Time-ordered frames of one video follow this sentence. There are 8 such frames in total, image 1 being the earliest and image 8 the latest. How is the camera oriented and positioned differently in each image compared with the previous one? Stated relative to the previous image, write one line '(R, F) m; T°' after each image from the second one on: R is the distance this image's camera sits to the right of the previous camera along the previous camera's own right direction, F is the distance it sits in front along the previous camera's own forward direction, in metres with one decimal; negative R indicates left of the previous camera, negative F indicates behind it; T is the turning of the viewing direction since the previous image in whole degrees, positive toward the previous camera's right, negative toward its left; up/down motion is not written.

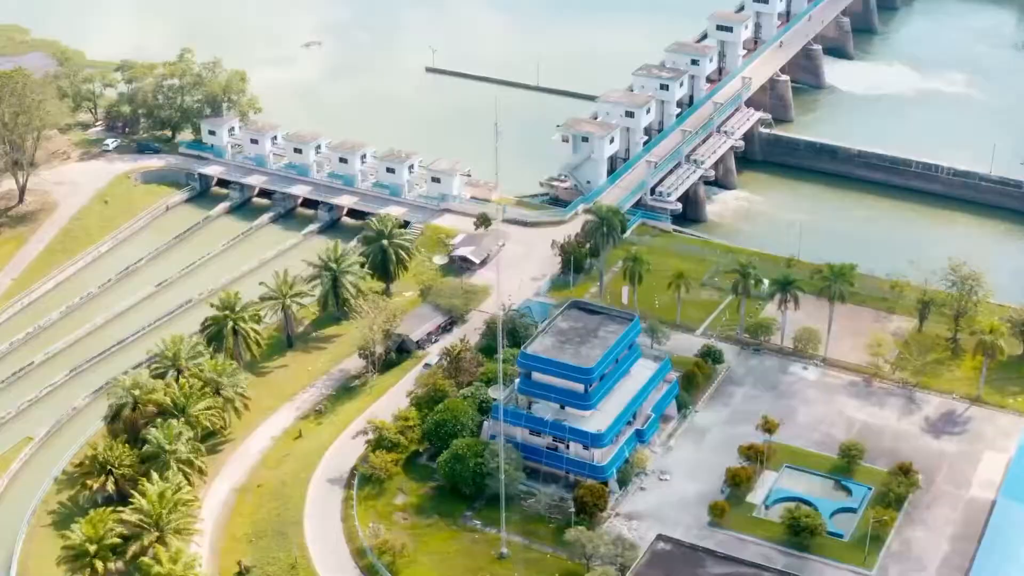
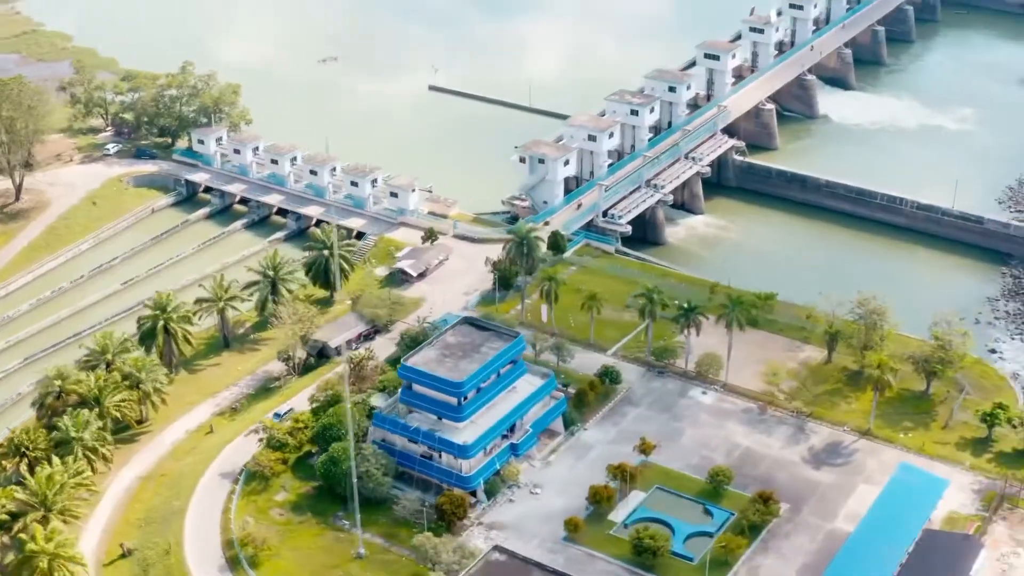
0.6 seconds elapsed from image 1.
(+9.3, -1.5) m; -5°
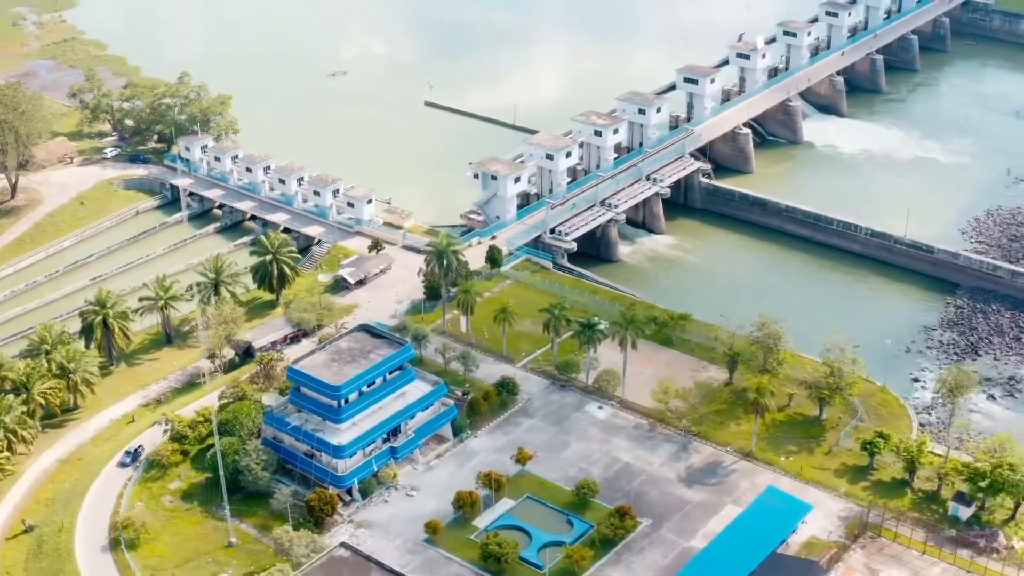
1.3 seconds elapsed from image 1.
(+9.3, -1.5) m; -5°
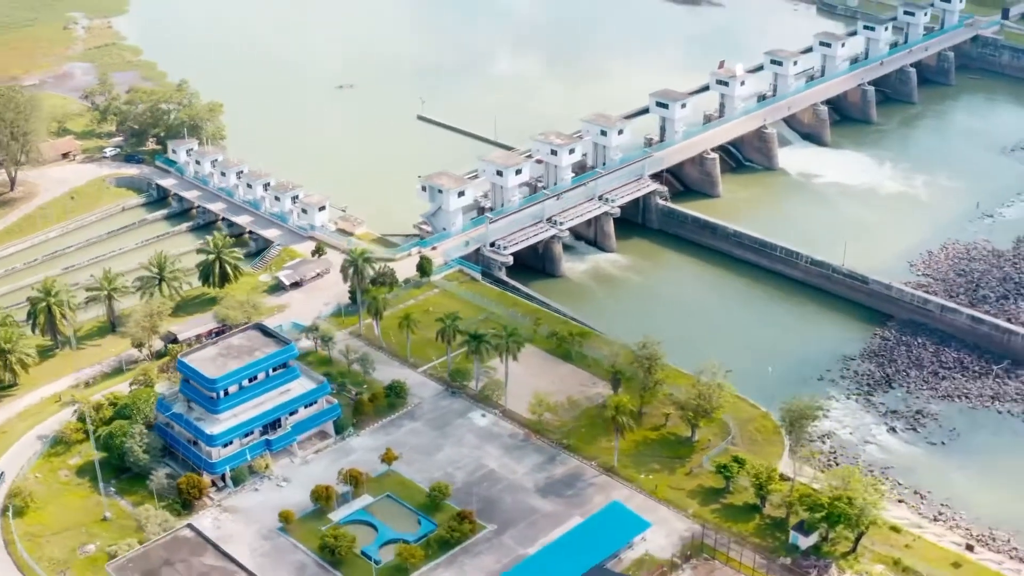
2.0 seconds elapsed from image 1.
(+10.7, -1.7) m; -5°
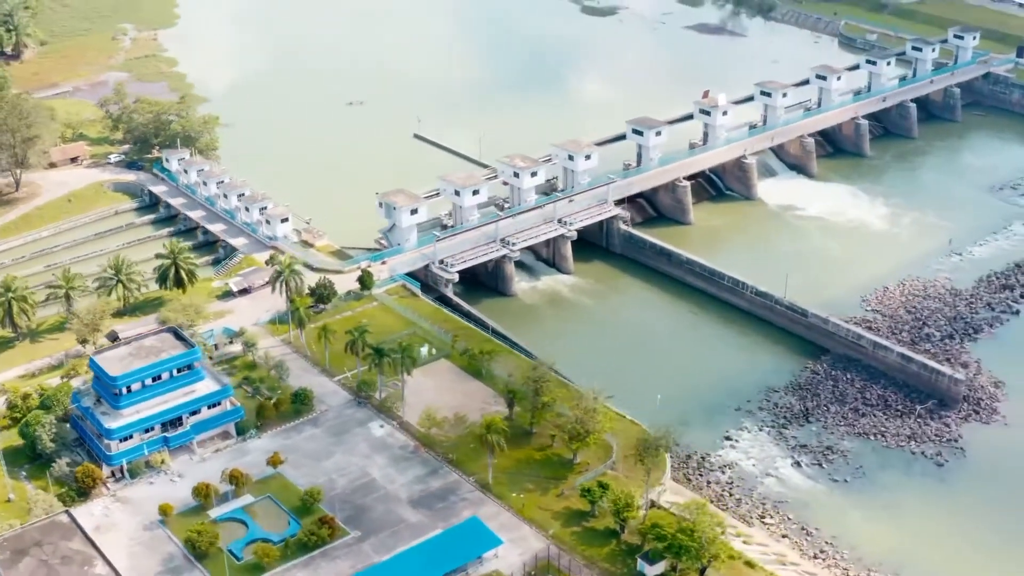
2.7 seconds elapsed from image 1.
(+10.4, -1.1) m; -5°
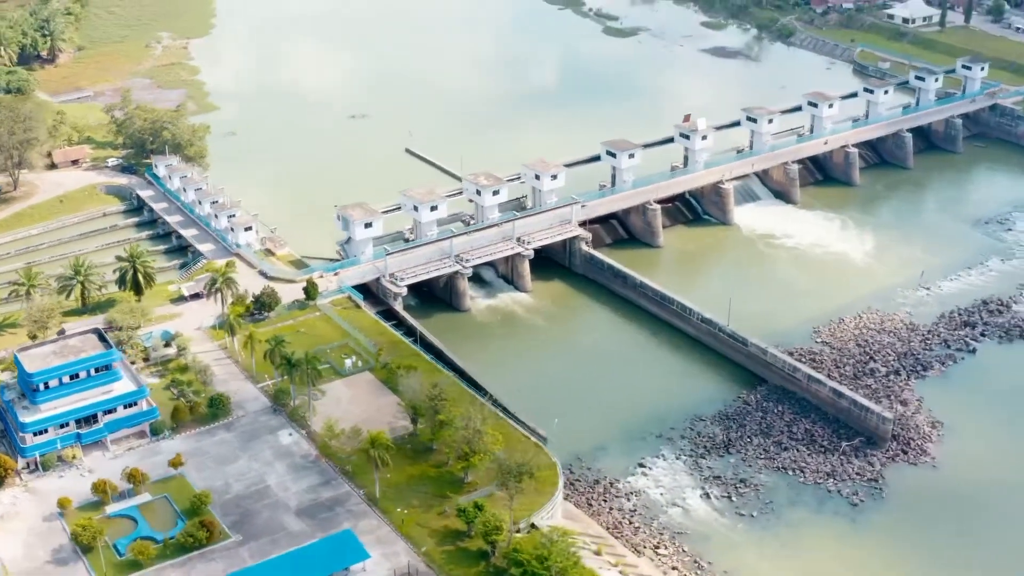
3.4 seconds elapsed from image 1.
(+9.2, -0.2) m; -4°
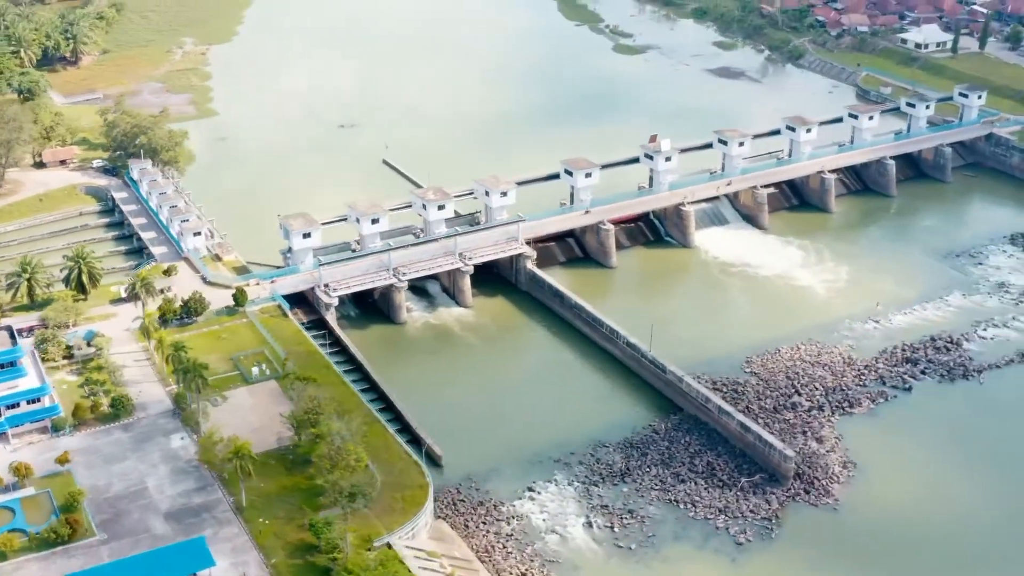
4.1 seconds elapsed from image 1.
(+10.3, +0.6) m; -4°
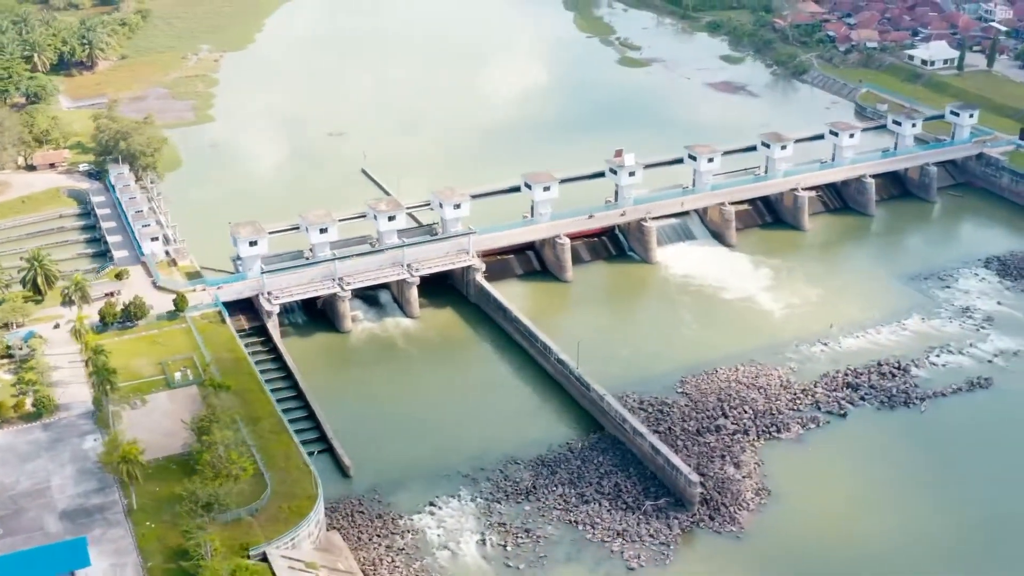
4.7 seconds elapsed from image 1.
(+9.1, +0.5) m; -4°
